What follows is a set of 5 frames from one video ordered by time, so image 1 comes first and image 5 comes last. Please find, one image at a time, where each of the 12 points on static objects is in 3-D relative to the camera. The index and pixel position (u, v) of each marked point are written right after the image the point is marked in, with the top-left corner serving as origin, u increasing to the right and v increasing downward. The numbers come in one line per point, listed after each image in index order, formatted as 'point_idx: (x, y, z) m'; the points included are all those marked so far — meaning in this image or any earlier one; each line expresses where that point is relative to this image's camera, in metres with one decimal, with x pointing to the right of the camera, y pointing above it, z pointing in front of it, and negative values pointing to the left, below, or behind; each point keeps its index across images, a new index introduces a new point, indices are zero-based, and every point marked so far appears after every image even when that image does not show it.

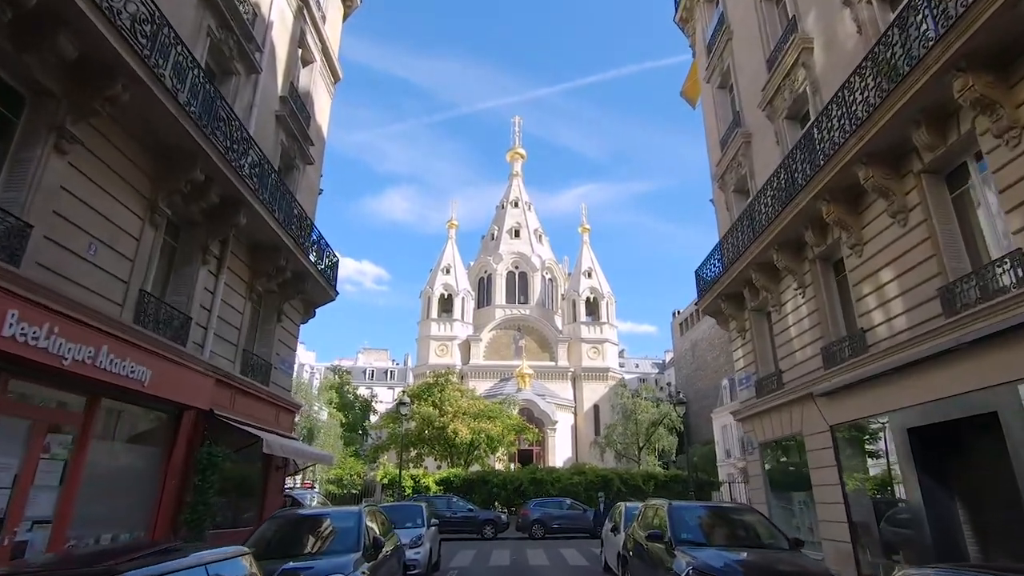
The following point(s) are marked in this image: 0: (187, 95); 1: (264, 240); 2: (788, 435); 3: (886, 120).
0: (-4.7, +2.8, +8.4) m
1: (-4.7, +0.9, +11.1) m
2: (+5.6, -3.0, +11.8) m
3: (+5.0, +2.3, +7.8) m
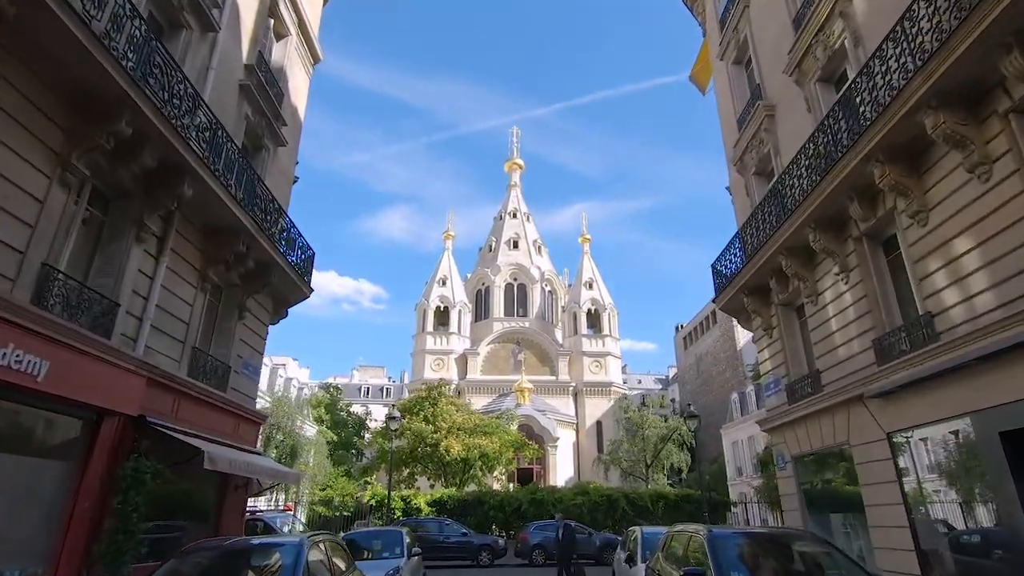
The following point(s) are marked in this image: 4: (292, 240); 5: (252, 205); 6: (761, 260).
0: (-4.8, +3.1, +6.9) m
1: (-4.8, +1.1, +9.6) m
2: (+5.5, -2.8, +10.1) m
3: (+4.9, +2.6, +6.3) m
4: (-4.7, +1.0, +12.2) m
5: (-4.7, +1.5, +10.4) m
6: (+4.9, +0.5, +11.4) m
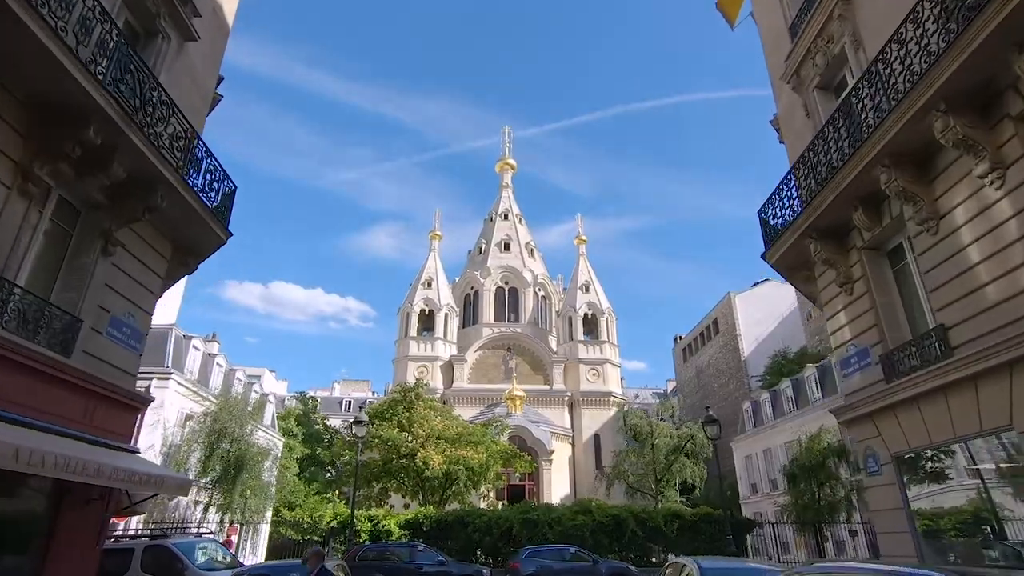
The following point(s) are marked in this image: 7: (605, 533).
0: (-4.9, +4.2, +3.7) m
1: (-5.0, +2.2, +6.3) m
2: (+5.3, -1.8, +6.8) m
3: (+4.8, +3.7, +3.2) m
4: (-4.9, +2.0, +8.9) m
5: (-4.8, +2.5, +7.1) m
6: (+4.7, +1.5, +8.2) m
7: (+3.1, -8.1, +19.1) m
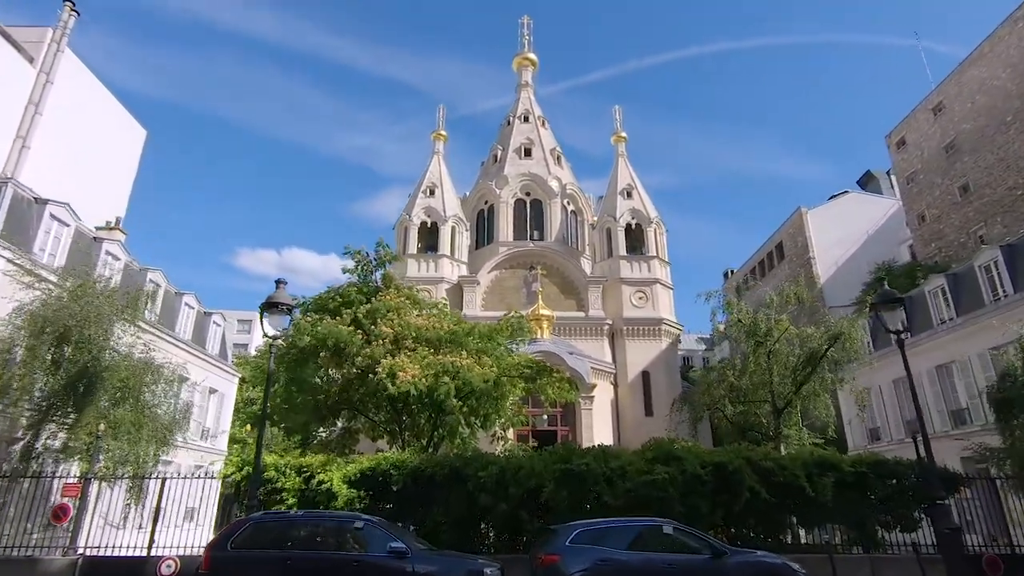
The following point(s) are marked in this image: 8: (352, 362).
0: (-5.1, +7.4, -4.8) m
1: (-5.0, +5.5, -2.1) m
2: (+5.4, +1.8, -1.7) m
3: (+4.6, +7.0, -5.7) m
4: (-4.8, +5.4, +0.6) m
5: (-4.9, +5.9, -1.3) m
6: (+4.7, +5.1, -0.5) m
7: (+3.7, -3.9, +11.0) m
8: (-3.6, -1.7, +13.1) m
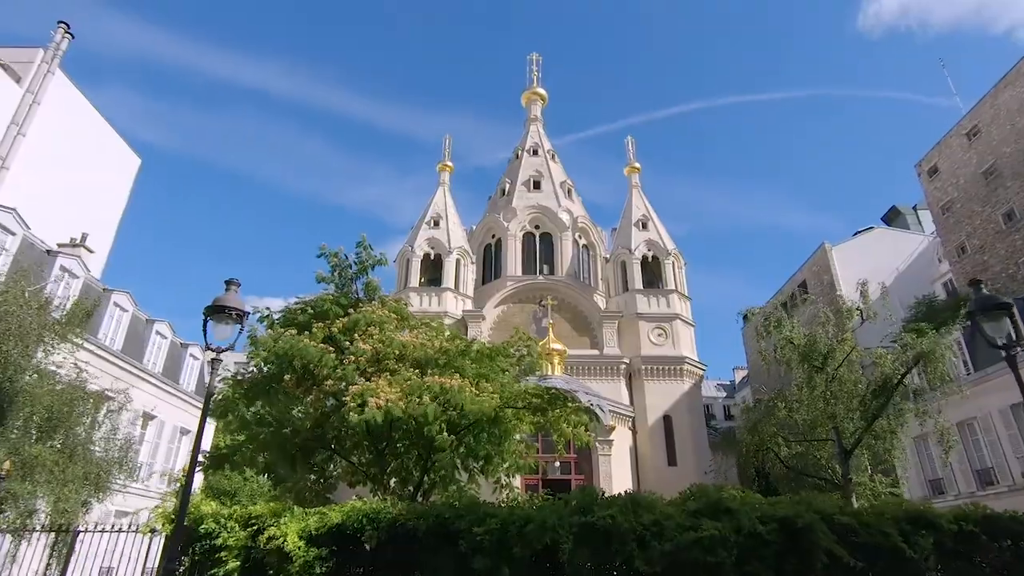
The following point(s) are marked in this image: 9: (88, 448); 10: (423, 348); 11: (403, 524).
0: (-5.2, +8.7, -6.2) m
1: (-5.1, +6.6, -3.7) m
2: (+5.3, +2.8, -3.8) m
3: (+4.4, +8.4, -7.2) m
4: (-4.9, +6.3, -1.0) m
5: (-4.9, +6.9, -2.8) m
6: (+4.6, +6.0, -2.3) m
7: (+3.7, -4.0, +8.4) m
8: (-3.4, -1.9, +10.9) m
9: (-8.1, -3.3, +11.3) m
10: (-1.6, -1.3, +11.5) m
11: (-1.6, -3.7, +9.0) m
